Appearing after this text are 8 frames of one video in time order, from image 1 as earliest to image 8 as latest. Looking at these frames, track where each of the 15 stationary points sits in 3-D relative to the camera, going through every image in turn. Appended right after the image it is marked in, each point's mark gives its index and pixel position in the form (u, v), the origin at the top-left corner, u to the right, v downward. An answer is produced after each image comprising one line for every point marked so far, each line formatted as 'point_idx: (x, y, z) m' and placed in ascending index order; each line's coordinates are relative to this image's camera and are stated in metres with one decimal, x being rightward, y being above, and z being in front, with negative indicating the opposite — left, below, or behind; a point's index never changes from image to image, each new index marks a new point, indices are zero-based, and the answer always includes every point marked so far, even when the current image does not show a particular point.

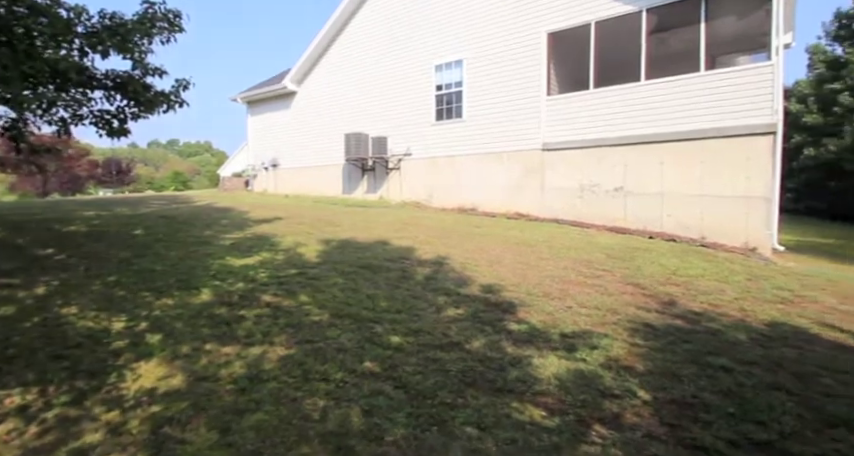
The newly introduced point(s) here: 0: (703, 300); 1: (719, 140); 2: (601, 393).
0: (+3.3, -0.8, +5.9) m
1: (+5.9, +1.7, +9.9) m
2: (+1.0, -1.0, +3.1) m
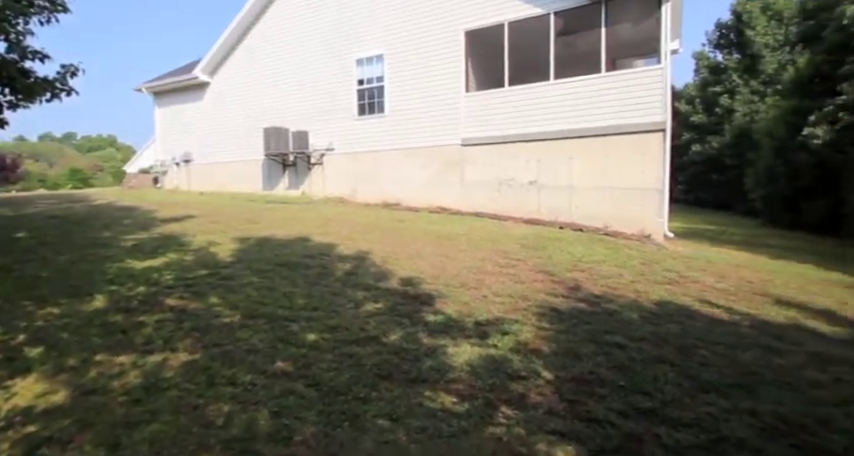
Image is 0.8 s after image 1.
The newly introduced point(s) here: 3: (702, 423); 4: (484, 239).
0: (+2.3, -0.7, +6.4) m
1: (+4.2, +1.9, +10.6) m
2: (+0.5, -0.9, +3.3) m
3: (+1.7, -1.2, +3.2) m
4: (+0.9, -0.2, +8.5) m
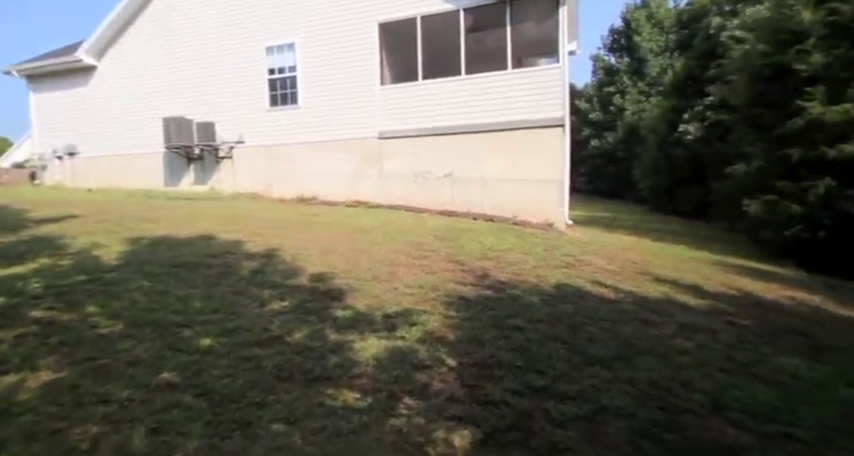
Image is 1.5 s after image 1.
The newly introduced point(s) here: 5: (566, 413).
0: (+1.1, -0.6, +6.7) m
1: (+2.2, +2.2, +11.1) m
2: (-0.1, -0.9, +3.3) m
3: (+1.1, -1.1, +3.4) m
4: (-0.6, -0.1, +8.5) m
5: (+0.8, -1.1, +3.0) m
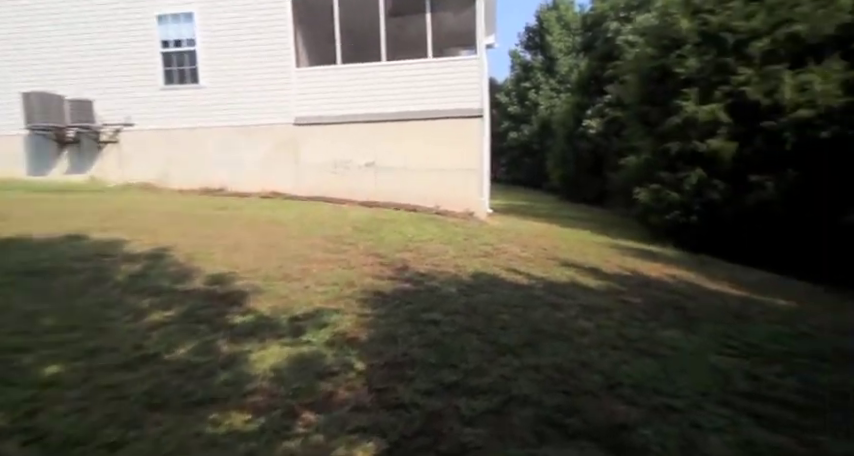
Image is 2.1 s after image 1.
0: (0.0, -0.5, +6.6) m
1: (+0.4, +2.4, +11.1) m
2: (-0.7, -0.9, +3.1) m
3: (+0.5, -1.0, +3.3) m
4: (-1.9, +0.1, +8.1) m
5: (+0.3, -1.0, +3.0) m
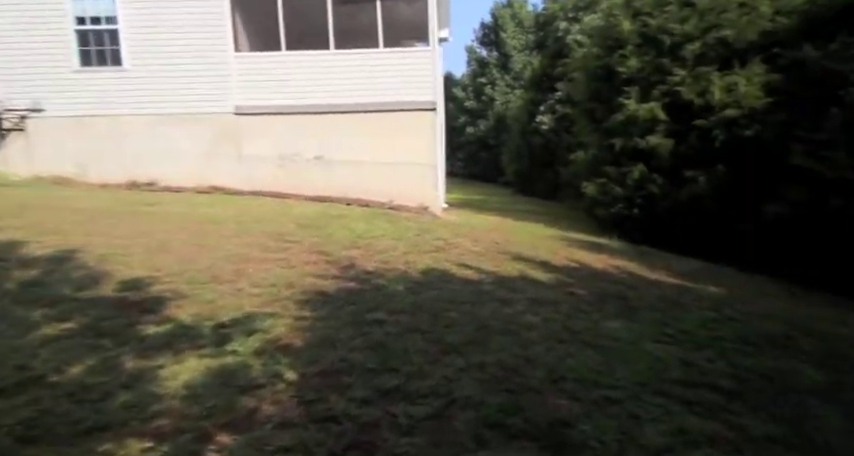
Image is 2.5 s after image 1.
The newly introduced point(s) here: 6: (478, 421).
0: (-0.6, -0.4, +6.4) m
1: (-0.7, +2.5, +10.9) m
2: (-1.0, -0.9, +2.8) m
3: (+0.1, -1.0, +3.2) m
4: (-2.7, +0.1, +7.7) m
5: (-0.1, -1.0, +2.8) m
6: (+0.3, -1.1, +2.8) m
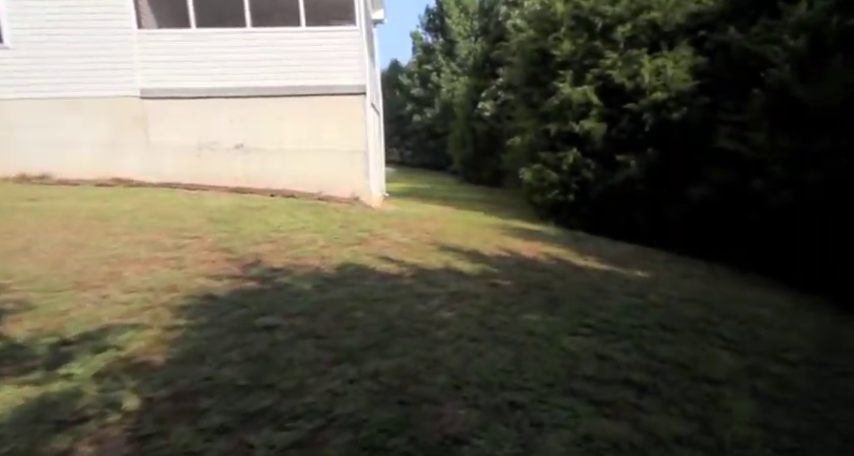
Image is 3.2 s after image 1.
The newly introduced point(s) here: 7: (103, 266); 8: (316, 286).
0: (-1.6, -0.3, +5.8) m
1: (-2.1, +2.7, +10.2) m
2: (-1.6, -0.9, +2.2) m
3: (-0.6, -1.0, +2.7) m
4: (-3.8, +0.2, +6.9) m
5: (-0.7, -1.0, +2.3) m
6: (-0.3, -1.0, +2.4) m
7: (-3.0, -0.3, +4.7) m
8: (-1.1, -0.6, +4.8) m
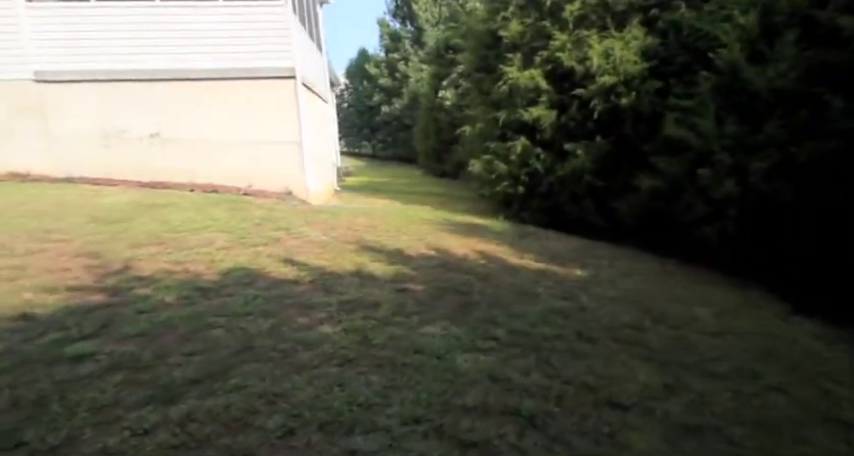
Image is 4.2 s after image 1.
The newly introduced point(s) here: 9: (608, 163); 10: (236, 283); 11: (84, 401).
0: (-2.5, -0.3, +5.0) m
1: (-3.2, +2.7, +9.3) m
2: (-2.4, -0.9, +1.4) m
3: (-1.4, -1.0, +1.9) m
4: (-4.8, +0.2, +6.0) m
5: (-1.5, -1.0, +1.5) m
6: (-1.1, -1.1, +1.6) m
7: (-3.9, -0.3, +3.8) m
8: (-2.0, -0.6, +4.0) m
9: (+3.1, +1.1, +8.4) m
10: (-1.7, -0.5, +4.4) m
11: (-1.7, -0.9, +2.5) m
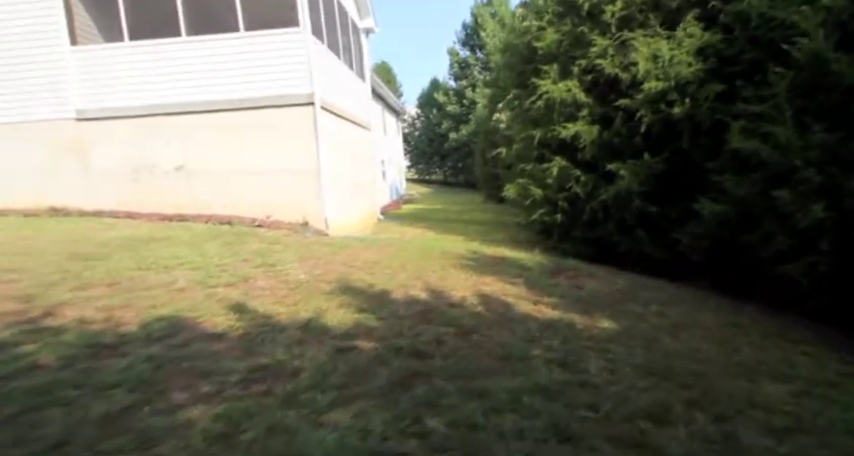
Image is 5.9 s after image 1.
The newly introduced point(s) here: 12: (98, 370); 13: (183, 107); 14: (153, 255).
0: (-2.7, -0.6, +4.4) m
1: (-2.5, +2.2, +8.9) m
2: (-3.3, -1.0, +0.8) m
3: (-2.2, -1.2, +1.1) m
4: (-4.7, -0.2, +5.8) m
5: (-2.3, -1.2, +0.7) m
6: (-2.0, -1.2, +0.7) m
7: (-4.2, -0.6, +3.5) m
8: (-2.3, -0.8, +3.3) m
9: (+3.5, +0.6, +6.7) m
10: (-2.0, -0.8, +3.7) m
11: (-2.3, -1.0, +1.7) m
12: (-2.0, -0.9, +3.1) m
13: (-4.3, +2.3, +9.2) m
14: (-3.1, -0.3, +6.0) m
